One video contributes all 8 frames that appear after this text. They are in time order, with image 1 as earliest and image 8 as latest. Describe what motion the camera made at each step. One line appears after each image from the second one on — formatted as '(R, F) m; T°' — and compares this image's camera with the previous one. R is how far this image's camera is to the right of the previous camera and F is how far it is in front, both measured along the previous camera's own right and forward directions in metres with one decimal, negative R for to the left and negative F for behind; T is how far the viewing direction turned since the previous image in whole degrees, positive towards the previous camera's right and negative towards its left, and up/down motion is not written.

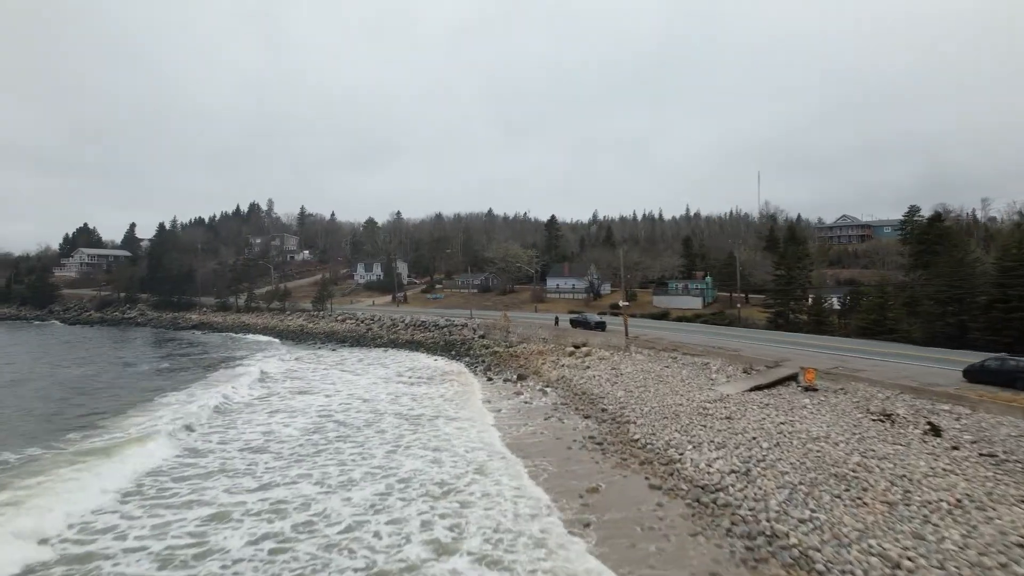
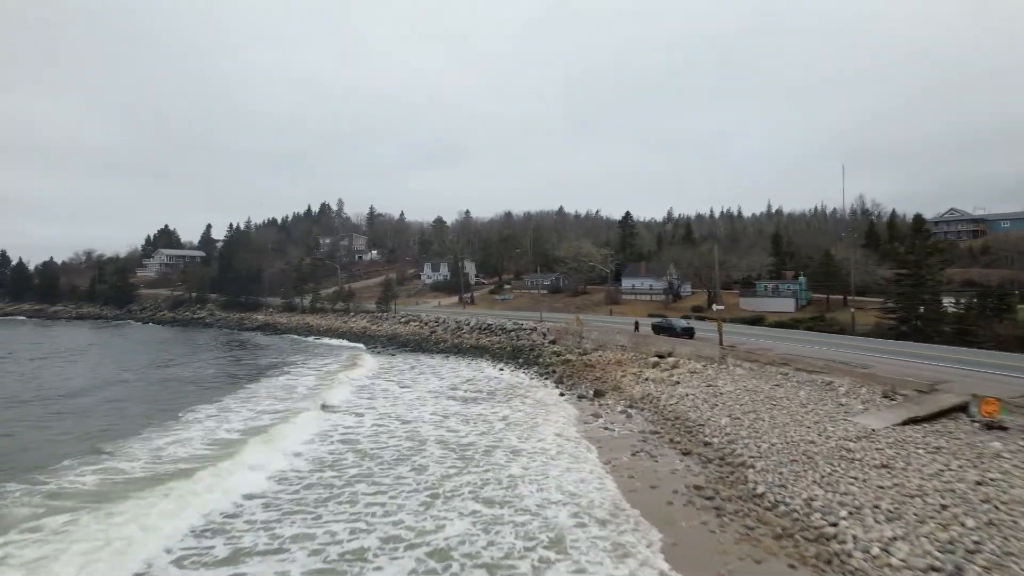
(-0.1, +2.9) m; -6°
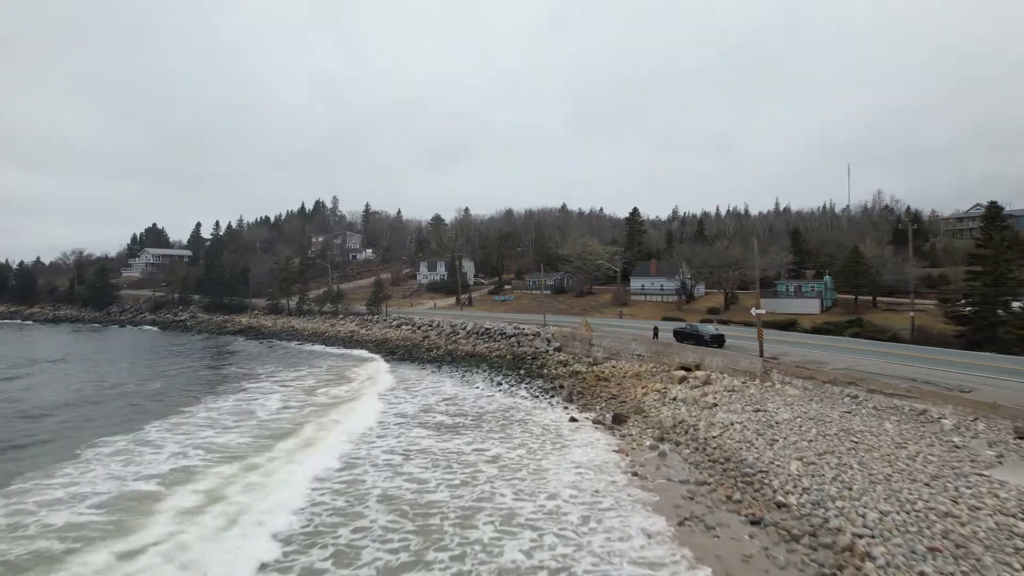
(0.0, +3.5) m; 0°
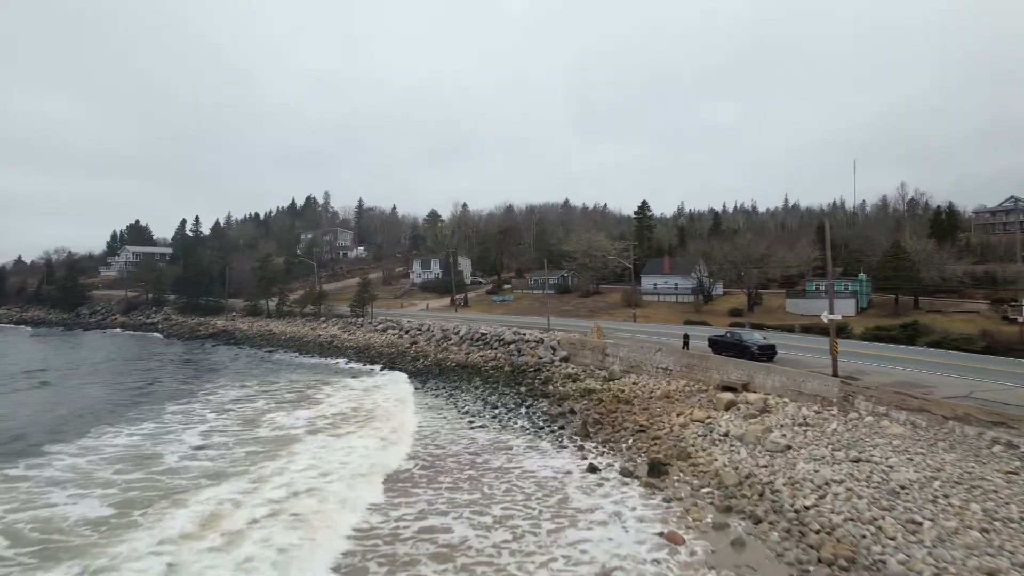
(+0.1, +4.3) m; 0°
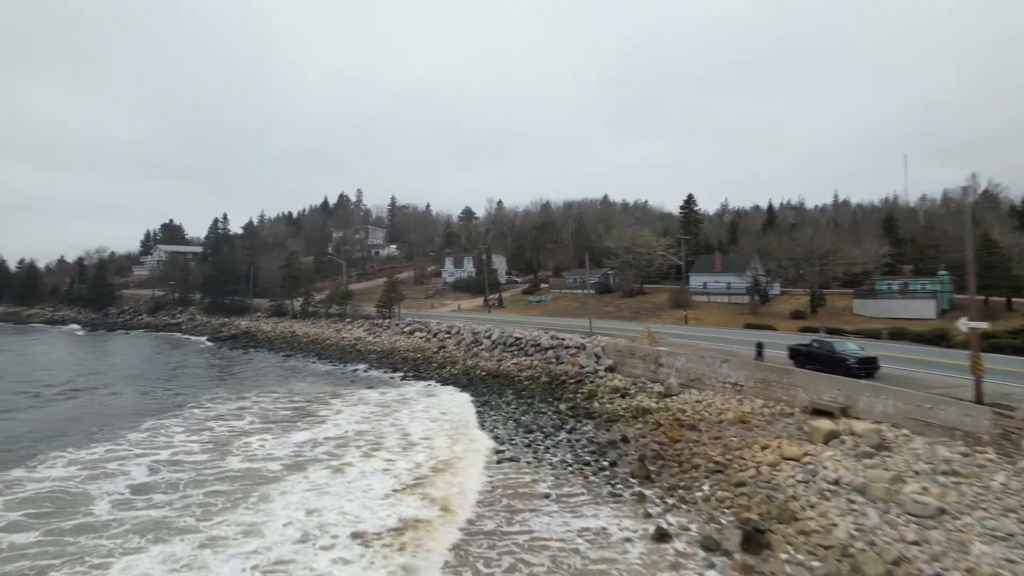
(0.0, +3.0) m; -3°
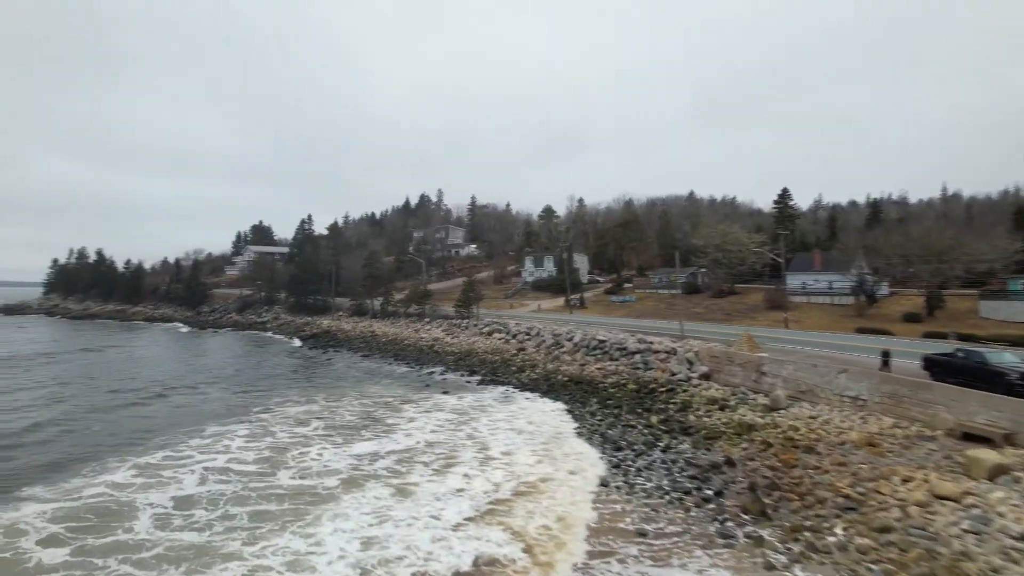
(-0.1, +1.4) m; -7°
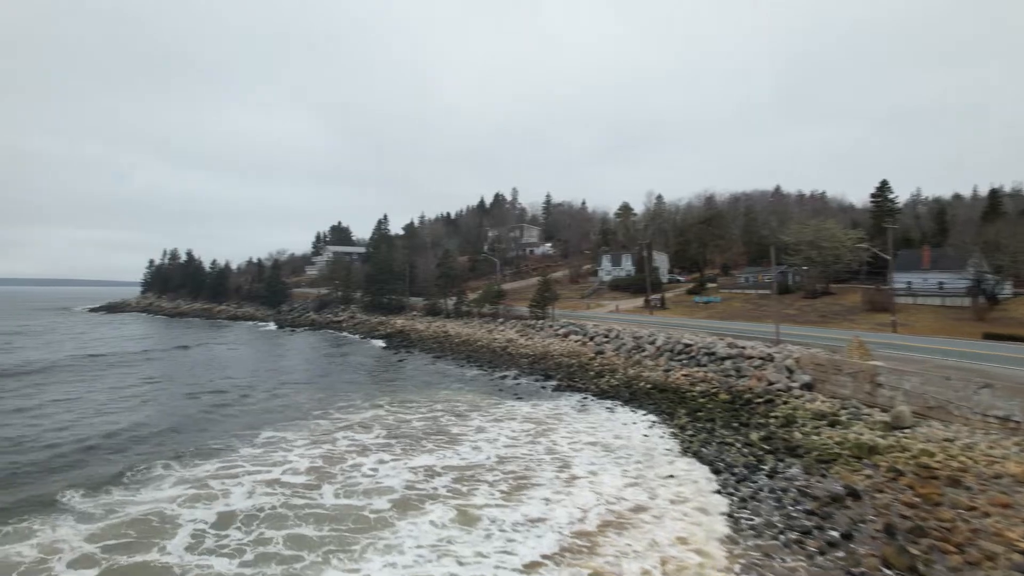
(-0.1, +1.4) m; -6°
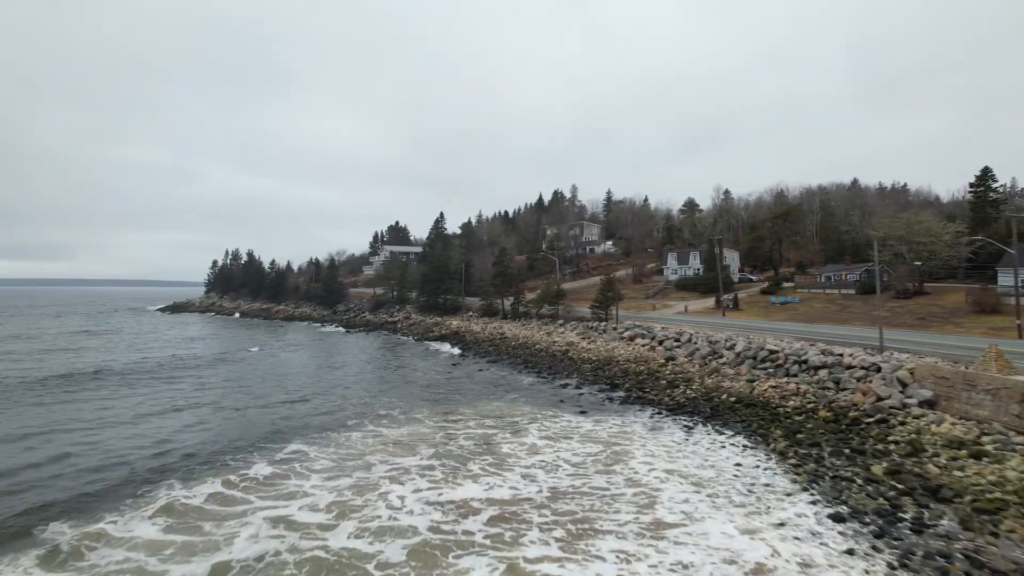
(-0.1, +2.2) m; -5°
